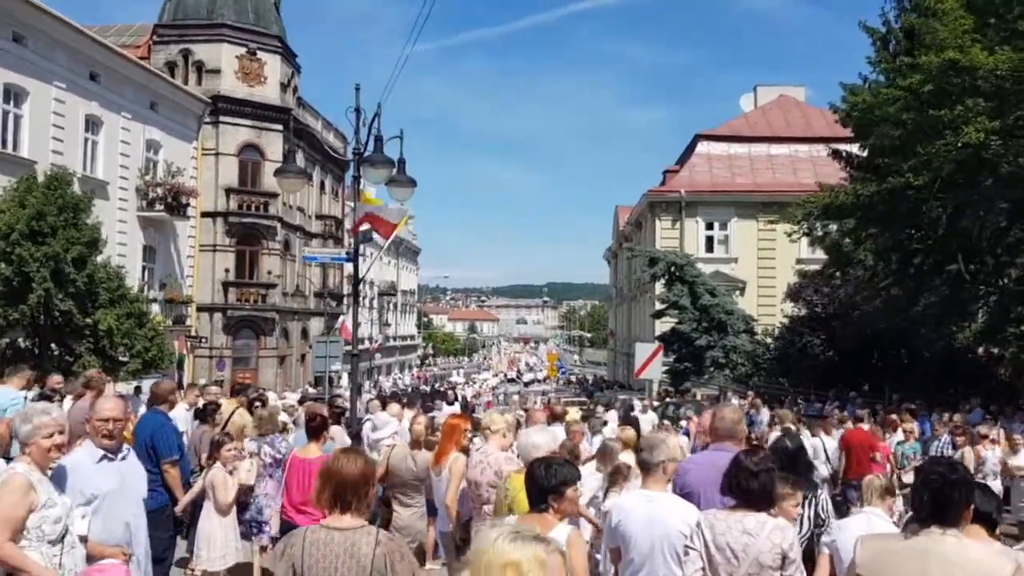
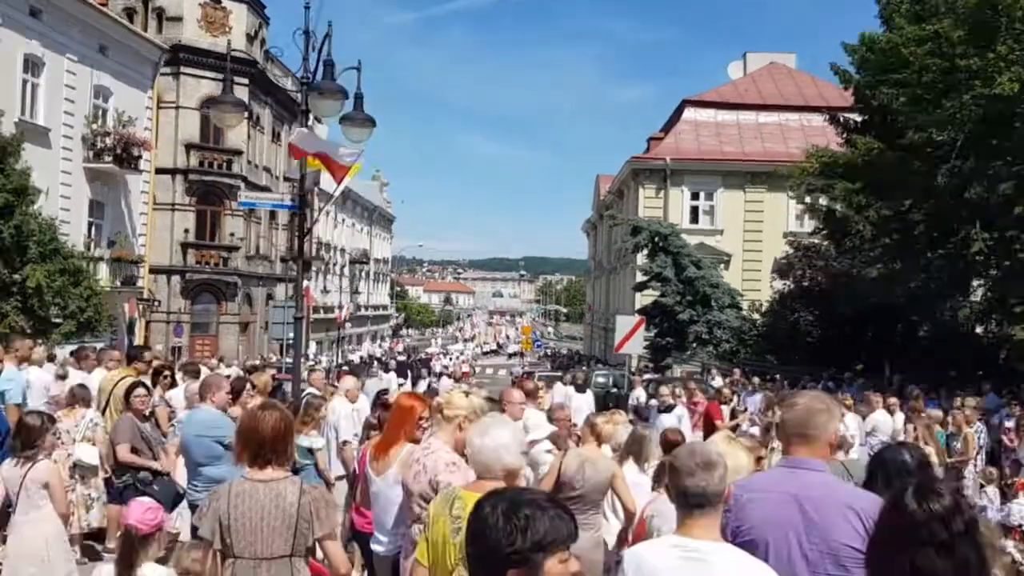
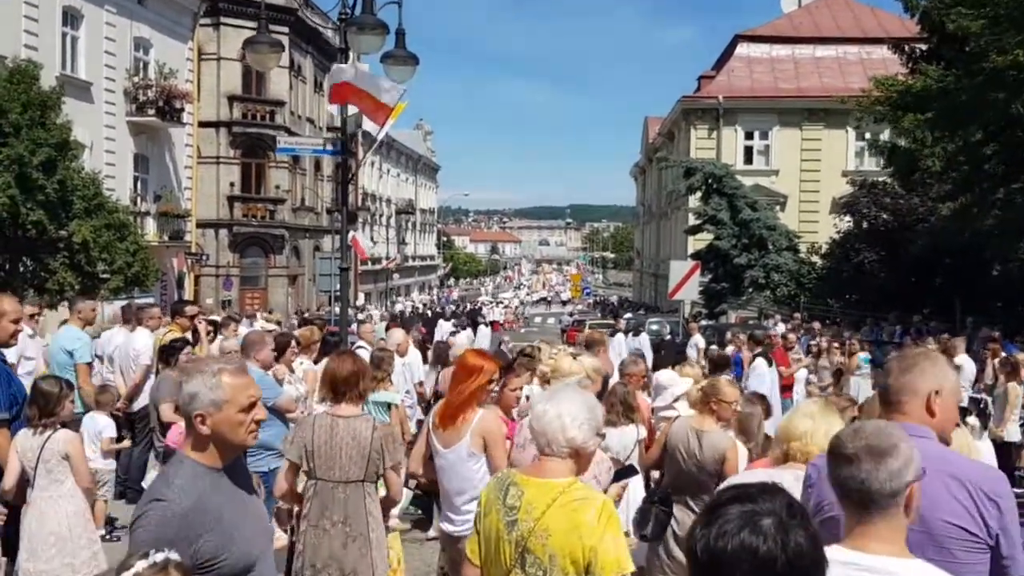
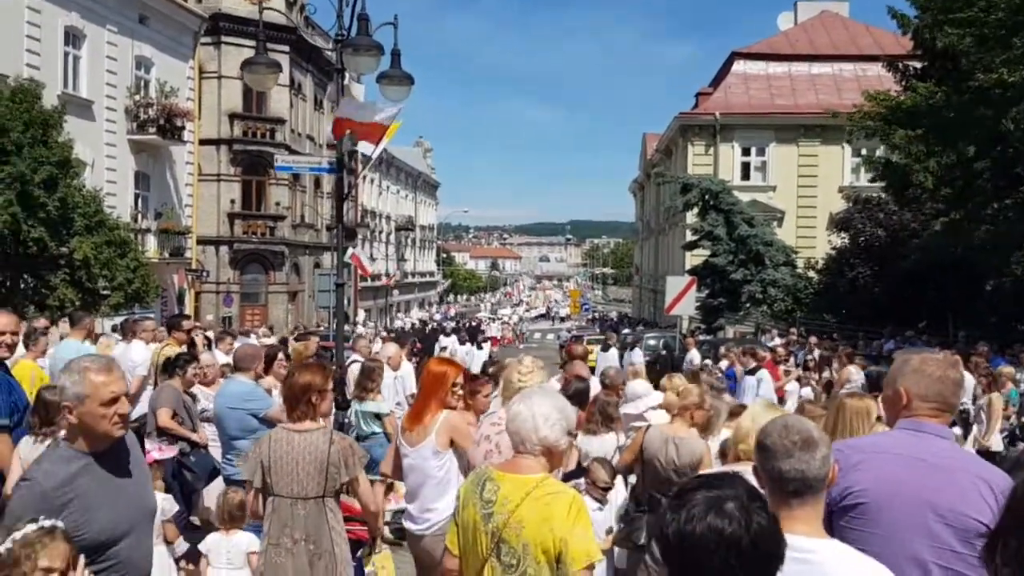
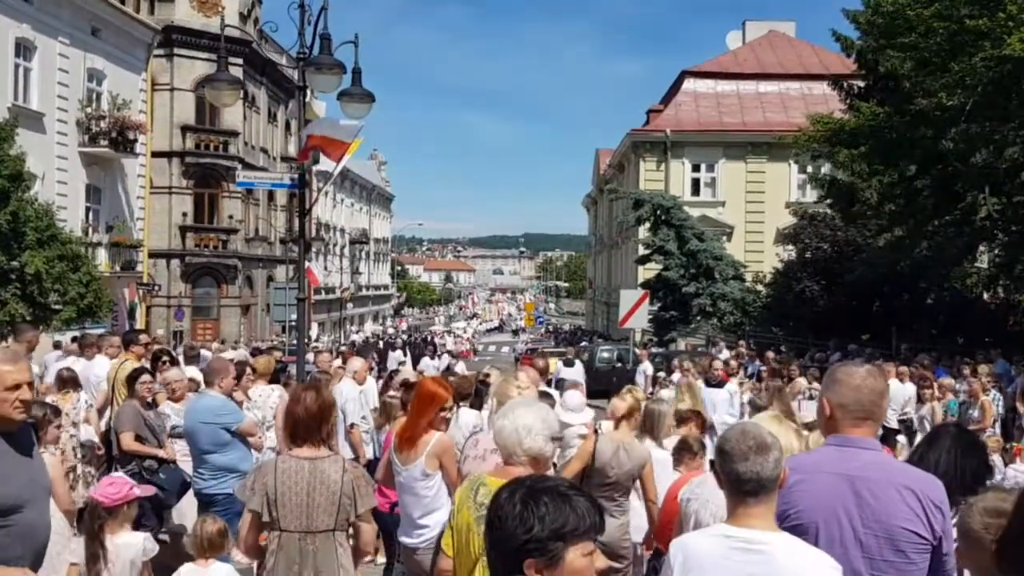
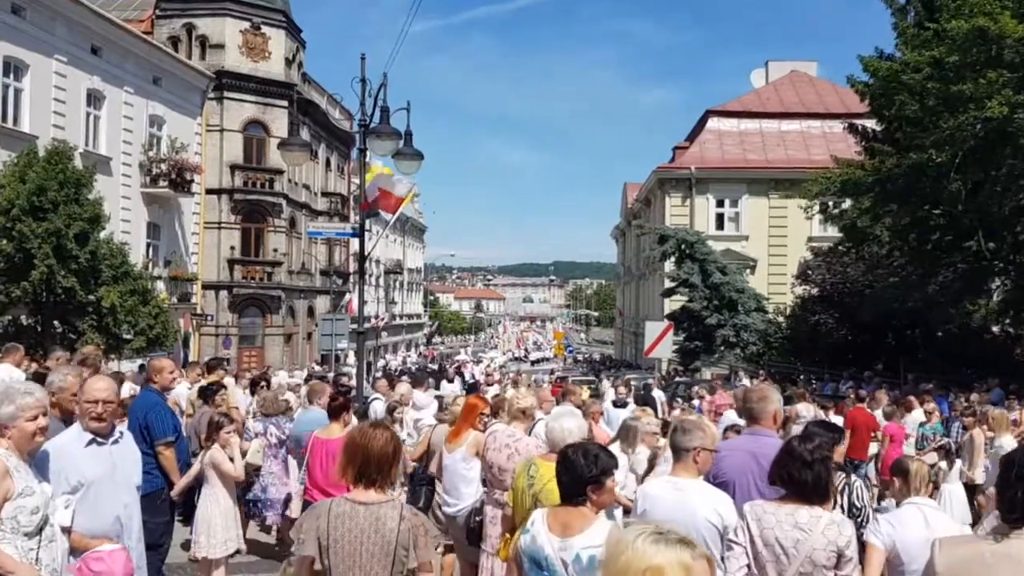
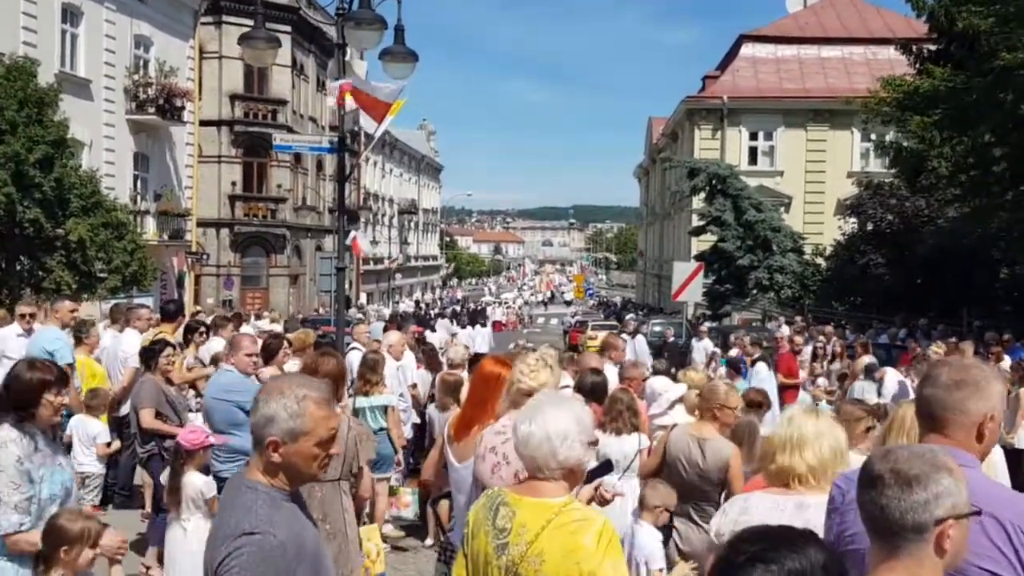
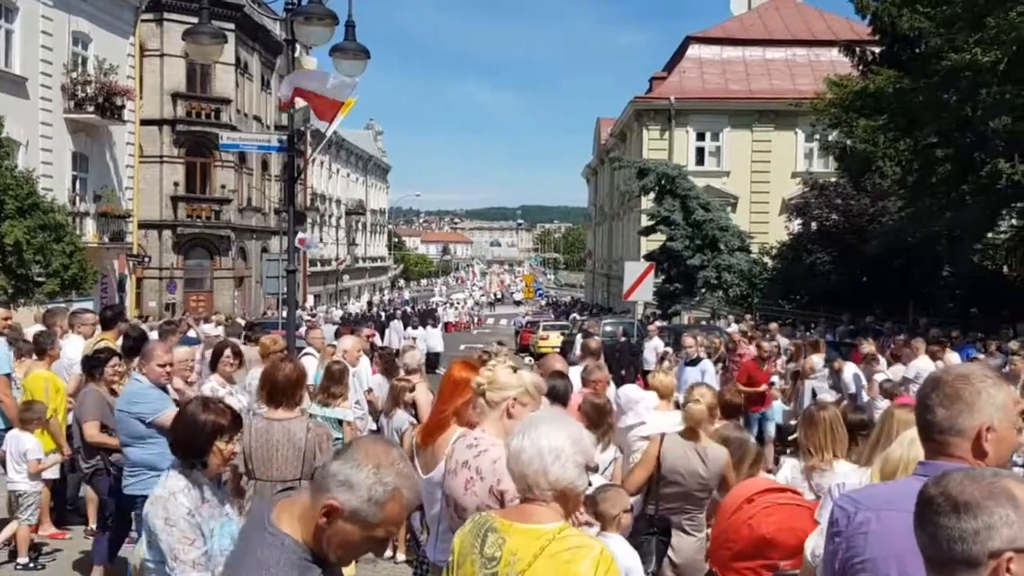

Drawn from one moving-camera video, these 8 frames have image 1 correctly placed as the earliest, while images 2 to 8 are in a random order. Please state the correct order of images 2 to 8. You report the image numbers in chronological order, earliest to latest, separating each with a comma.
6, 2, 5, 4, 3, 7, 8
